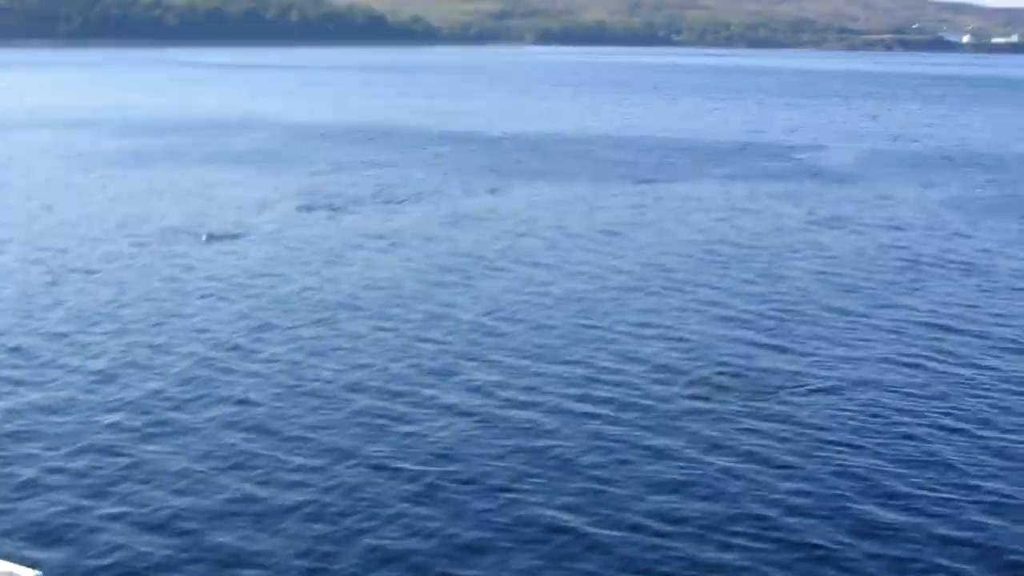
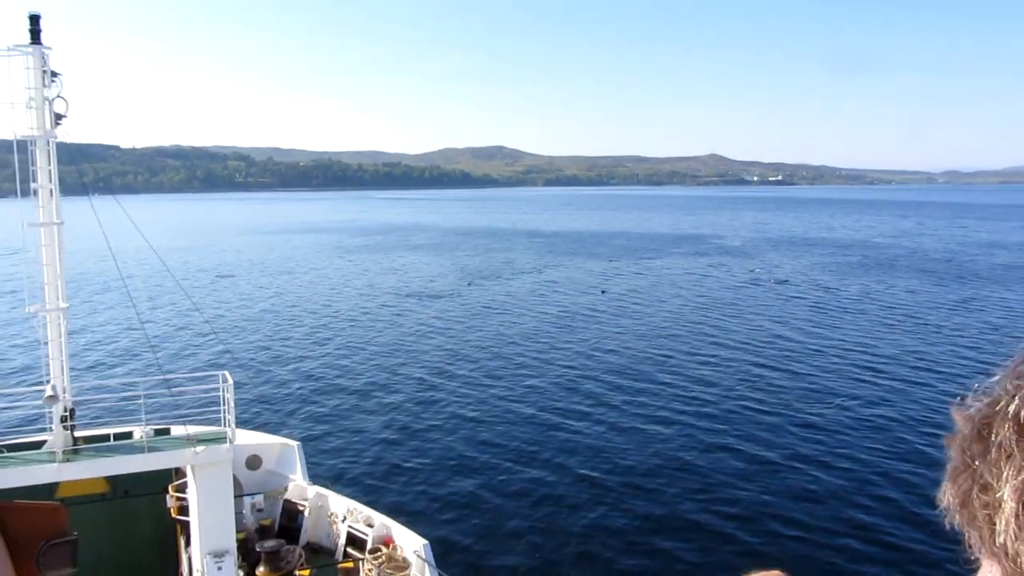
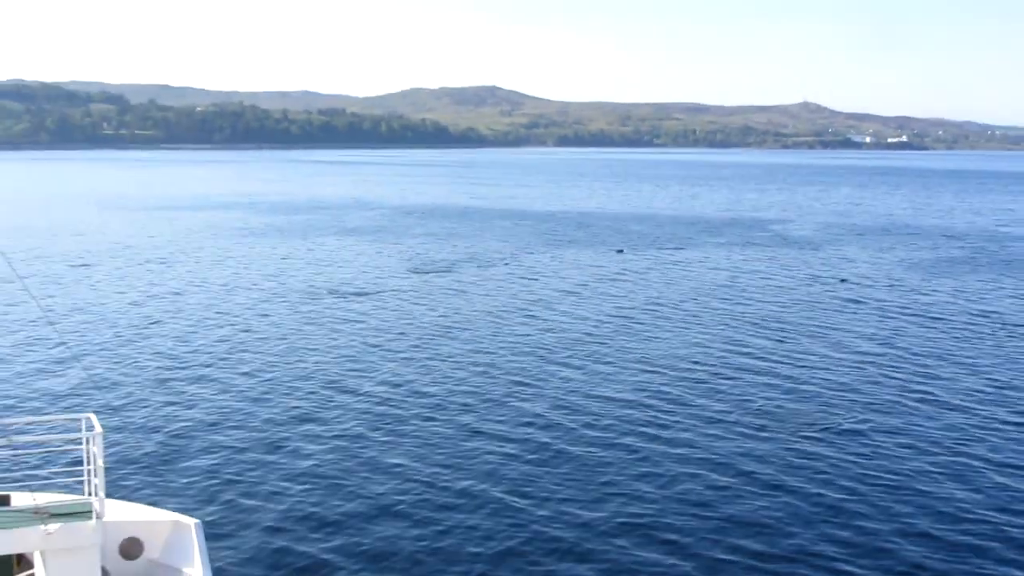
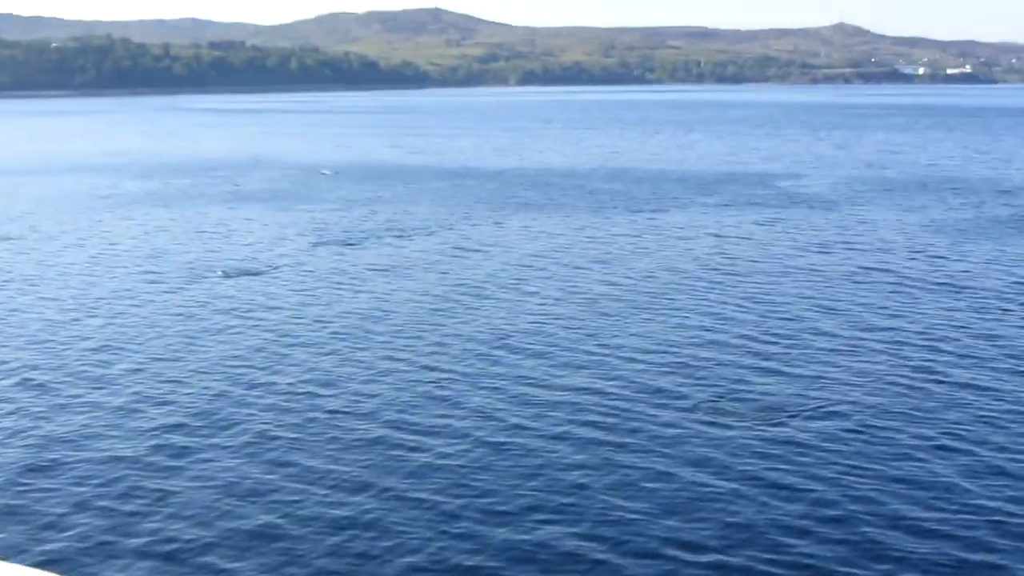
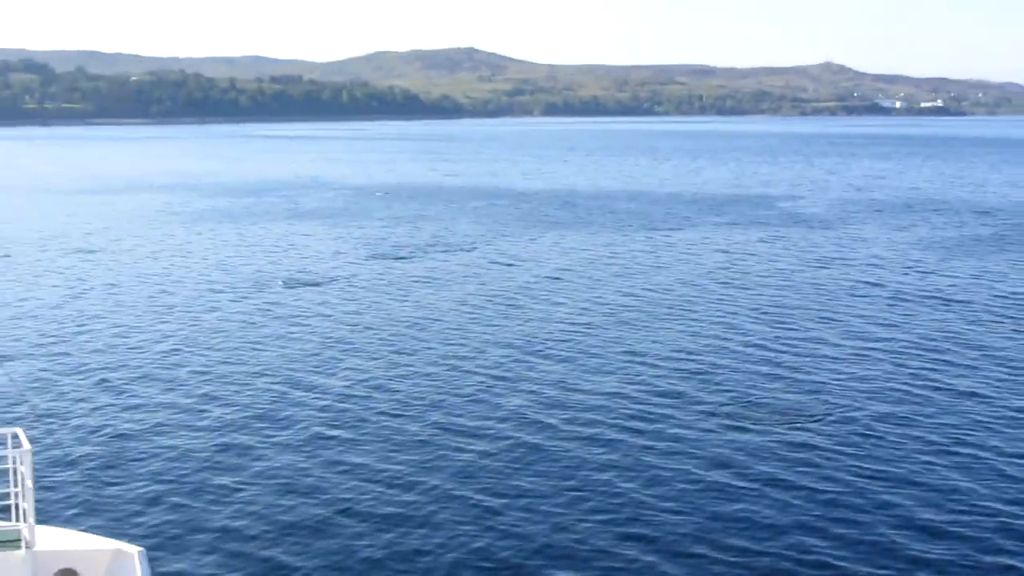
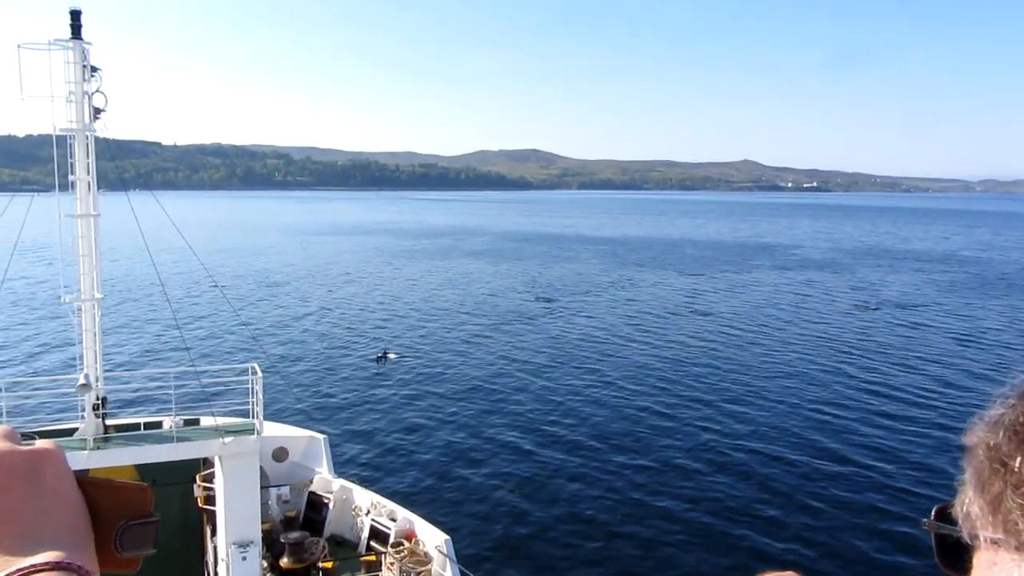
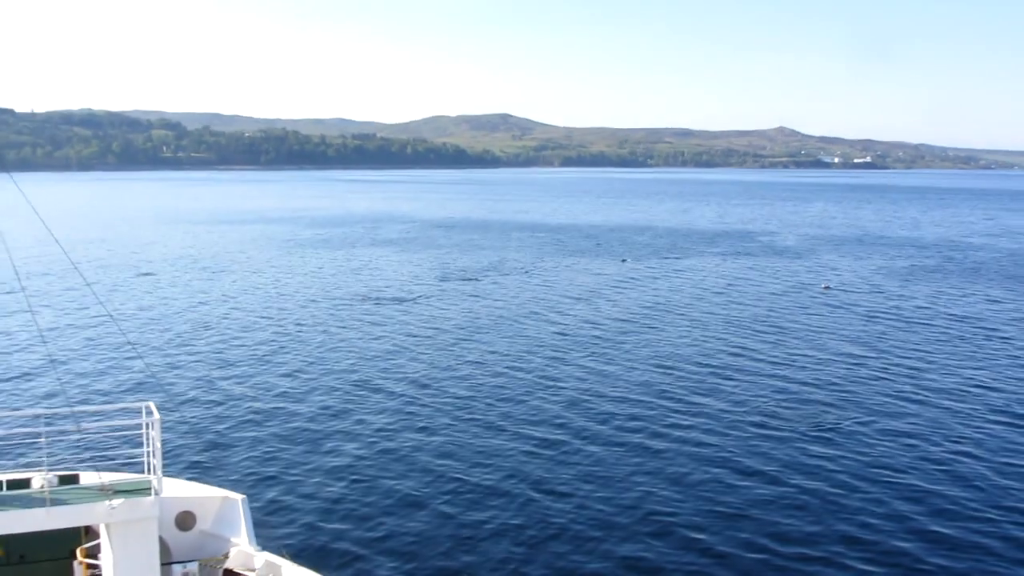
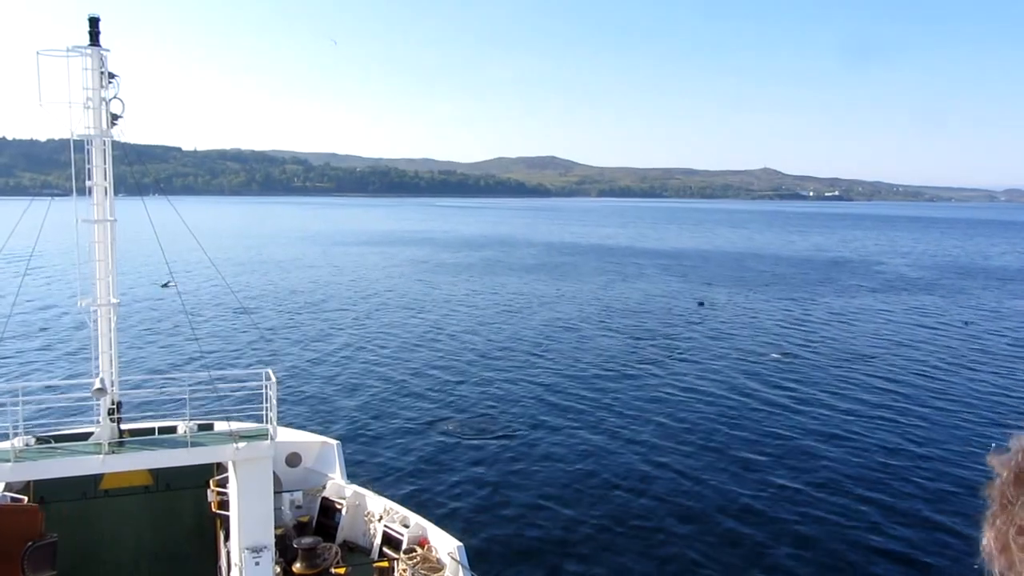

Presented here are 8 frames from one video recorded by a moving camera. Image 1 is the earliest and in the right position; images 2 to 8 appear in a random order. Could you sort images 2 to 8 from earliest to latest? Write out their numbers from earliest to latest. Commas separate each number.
4, 5, 3, 7, 2, 6, 8
